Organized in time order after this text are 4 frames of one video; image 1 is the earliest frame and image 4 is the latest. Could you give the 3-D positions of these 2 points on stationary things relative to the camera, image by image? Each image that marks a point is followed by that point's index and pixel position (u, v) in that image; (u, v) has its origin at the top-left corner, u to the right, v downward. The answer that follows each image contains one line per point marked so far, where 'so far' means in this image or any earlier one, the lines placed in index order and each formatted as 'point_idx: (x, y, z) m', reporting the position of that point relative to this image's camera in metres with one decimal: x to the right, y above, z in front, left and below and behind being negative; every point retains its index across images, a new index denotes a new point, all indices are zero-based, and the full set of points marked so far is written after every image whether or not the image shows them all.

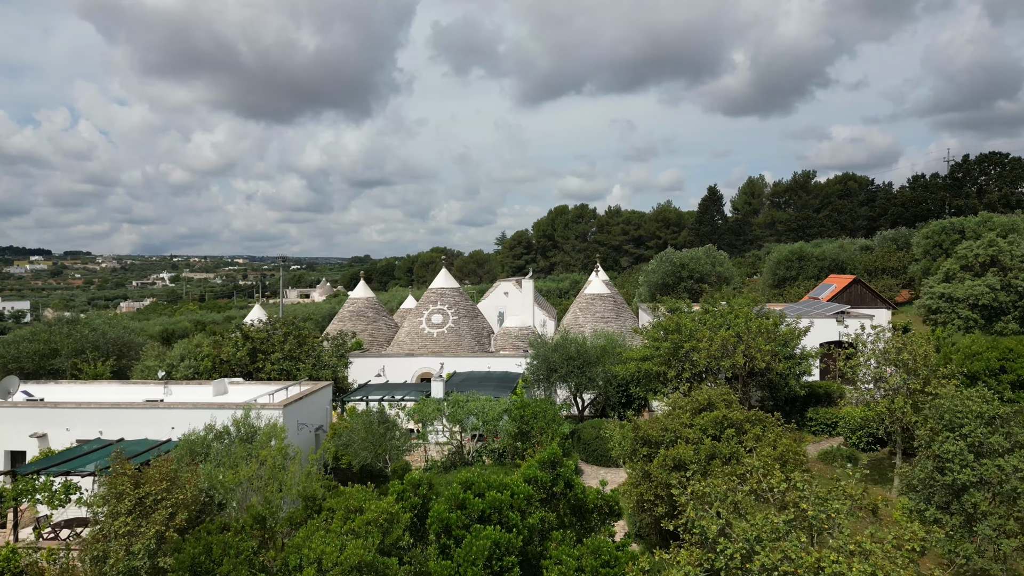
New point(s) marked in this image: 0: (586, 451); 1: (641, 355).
0: (+1.2, -2.7, +17.4) m
1: (+2.2, -1.1, +17.9) m
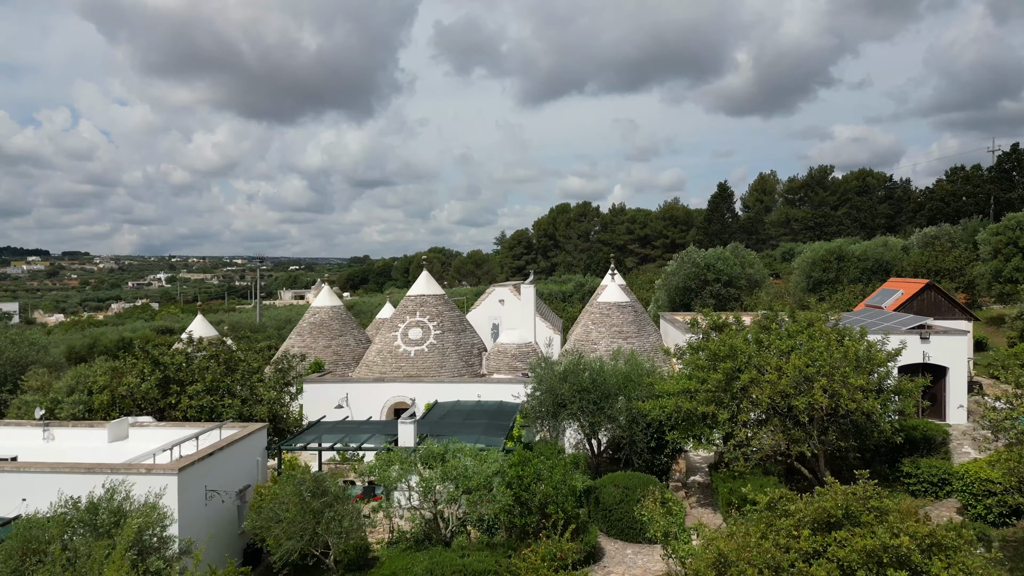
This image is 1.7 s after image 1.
0: (+1.1, -2.8, +12.9) m
1: (+2.1, -1.3, +13.4) m
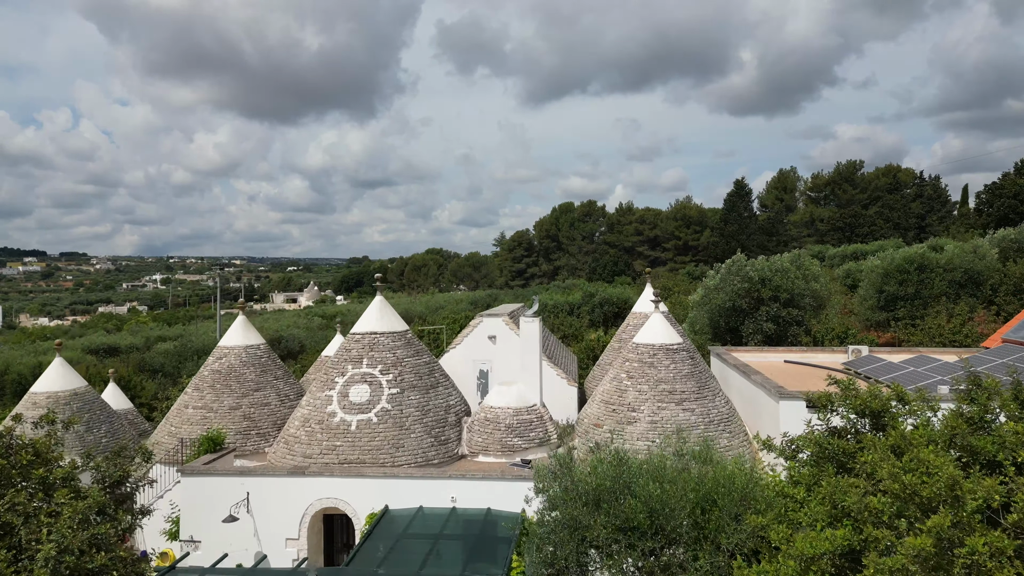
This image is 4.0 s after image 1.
0: (+1.1, -3.2, +6.4) m
1: (+2.0, -1.7, +6.9) m
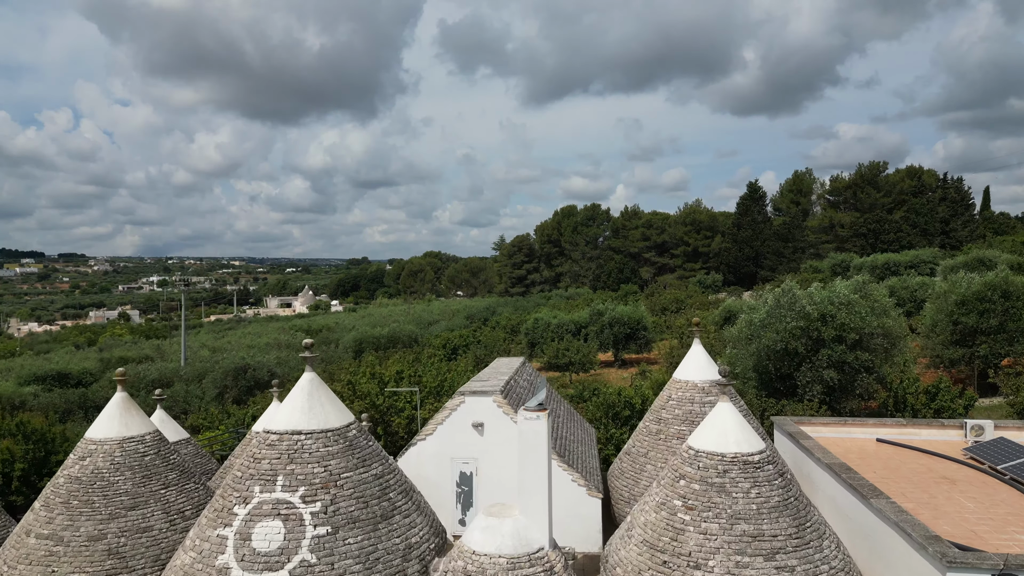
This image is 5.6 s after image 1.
0: (+1.0, -3.8, +2.0) m
1: (+2.0, -2.3, +2.5) m
